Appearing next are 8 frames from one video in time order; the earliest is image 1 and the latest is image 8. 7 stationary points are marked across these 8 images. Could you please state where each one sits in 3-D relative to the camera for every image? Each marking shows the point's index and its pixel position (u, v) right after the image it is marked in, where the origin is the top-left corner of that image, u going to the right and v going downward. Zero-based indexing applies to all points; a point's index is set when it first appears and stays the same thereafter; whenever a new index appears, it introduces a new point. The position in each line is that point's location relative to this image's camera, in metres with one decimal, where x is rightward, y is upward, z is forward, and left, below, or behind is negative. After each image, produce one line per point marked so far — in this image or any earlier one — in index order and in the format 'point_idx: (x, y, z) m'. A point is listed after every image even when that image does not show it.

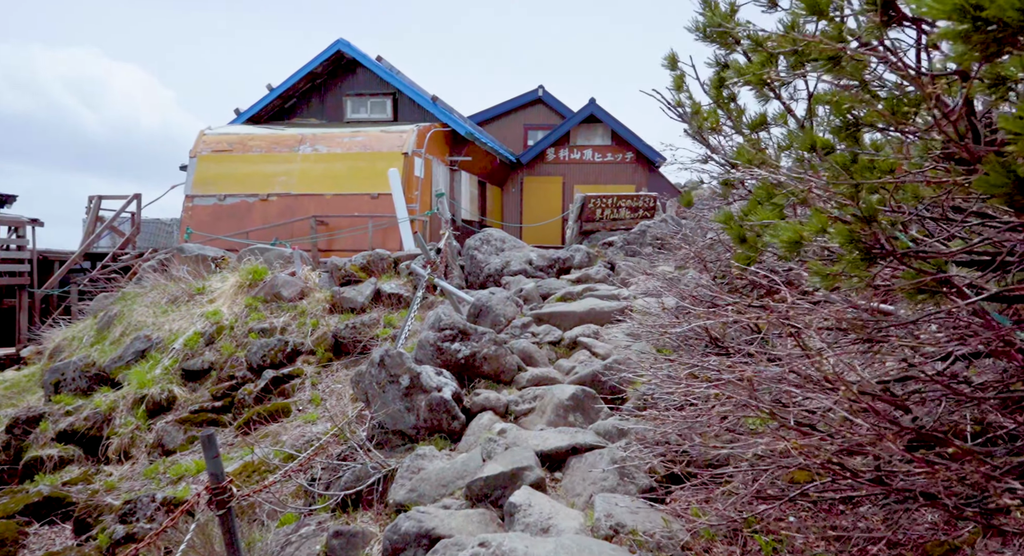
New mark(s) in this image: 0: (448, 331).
0: (-0.5, -0.5, +6.5) m
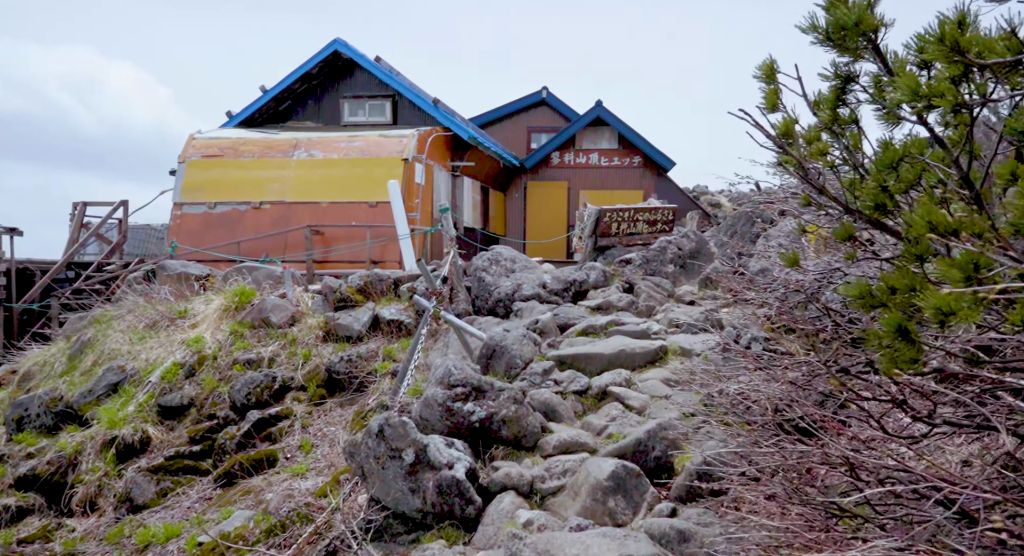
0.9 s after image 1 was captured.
0: (-0.4, -0.8, +5.4) m
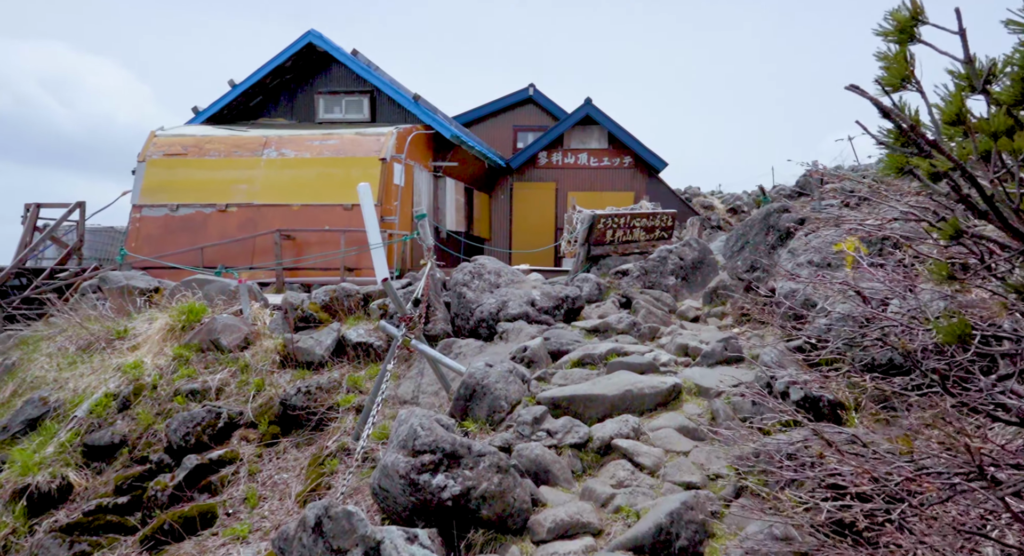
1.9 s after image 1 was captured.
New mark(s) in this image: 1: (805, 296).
0: (-0.5, -1.0, +4.3) m
1: (+2.4, -0.1, +6.2) m
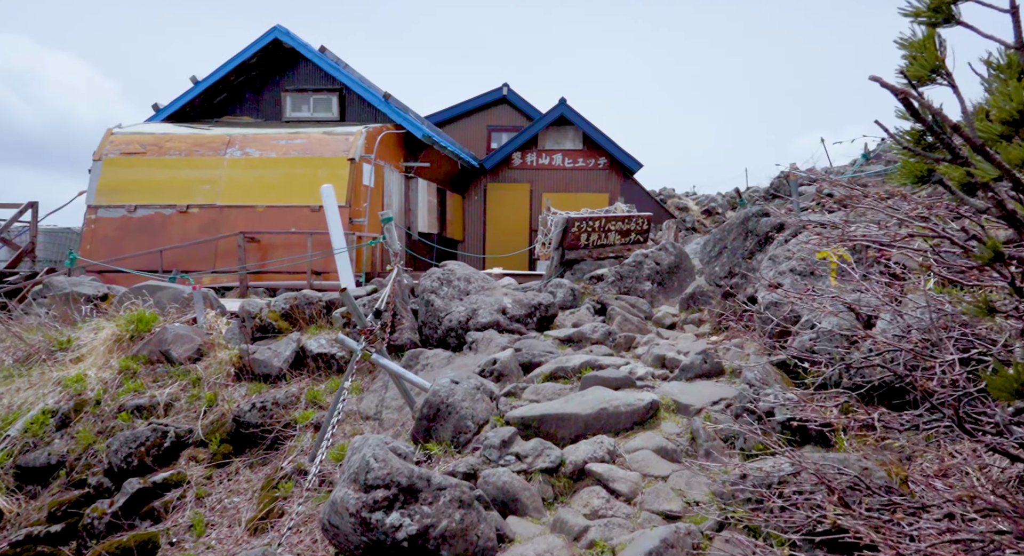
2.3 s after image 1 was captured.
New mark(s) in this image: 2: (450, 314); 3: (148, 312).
0: (-0.7, -1.1, +3.8) m
1: (+2.1, -0.2, +5.9) m
2: (-0.7, -0.4, +8.6) m
3: (-4.2, -0.4, +8.8) m
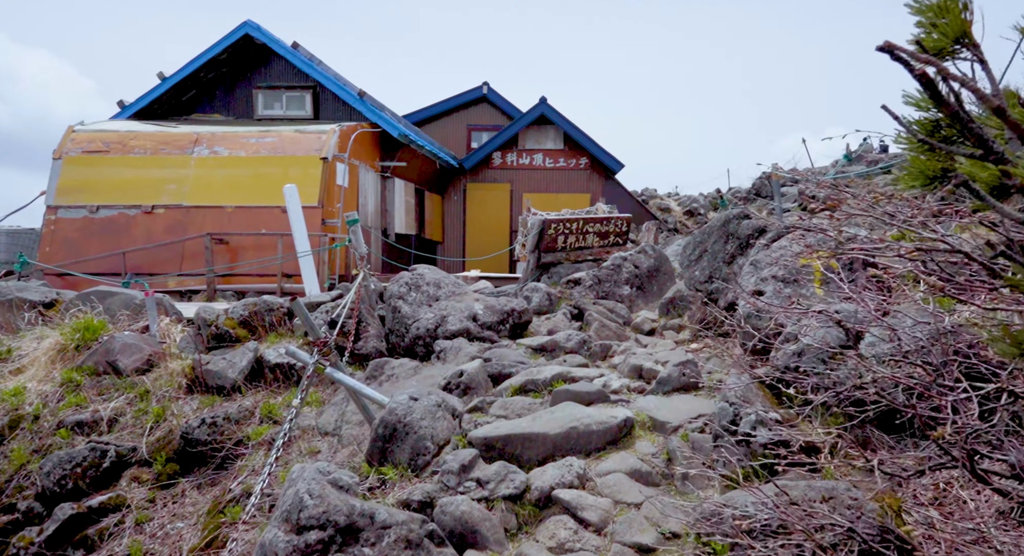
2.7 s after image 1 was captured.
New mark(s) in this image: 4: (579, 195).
0: (-0.9, -1.1, +3.4) m
1: (+1.9, -0.3, +5.5) m
2: (-1.0, -0.5, +8.2) m
3: (-4.6, -0.5, +8.3) m
4: (+1.7, +2.2, +19.8) m
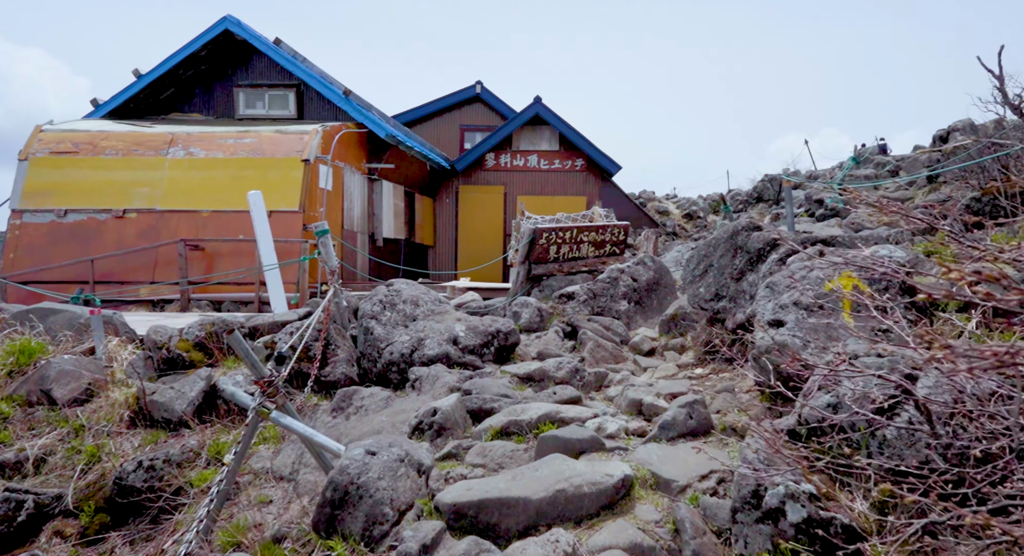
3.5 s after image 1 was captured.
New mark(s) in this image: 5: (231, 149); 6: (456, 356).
0: (-1.0, -1.3, +2.6) m
1: (+1.7, -0.5, +4.7) m
2: (-1.2, -0.6, +7.3) m
3: (-4.7, -0.6, +7.5) m
4: (+1.6, +2.0, +18.9) m
5: (-5.7, +2.6, +15.4) m
6: (-0.5, -0.7, +7.2) m
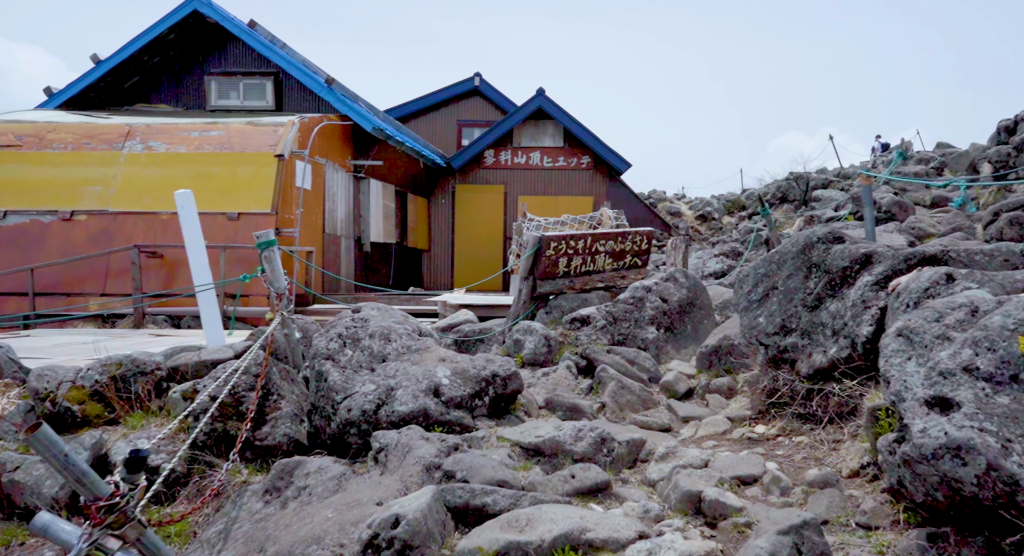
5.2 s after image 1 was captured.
0: (-1.0, -1.5, +0.7) m
1: (+1.7, -0.7, +2.8) m
2: (-1.2, -0.8, +5.4) m
3: (-4.7, -0.8, +5.6) m
4: (+1.6, +1.8, +17.1) m
5: (-5.7, +2.4, +13.5) m
6: (-0.5, -0.9, +5.3) m
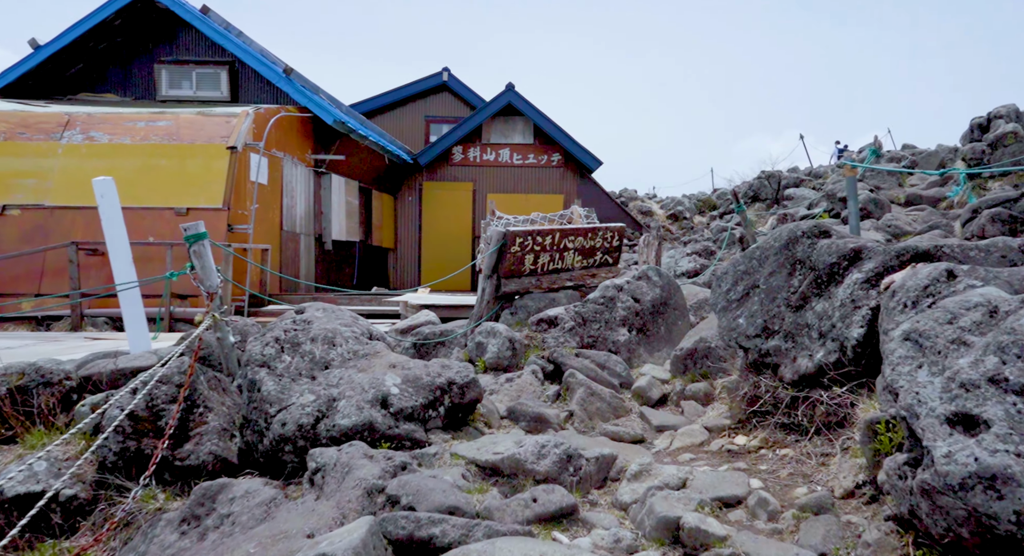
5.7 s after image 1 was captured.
0: (-1.1, -1.5, +0.1) m
1: (+1.6, -0.6, +2.3) m
2: (-1.4, -0.8, +4.8) m
3: (-5.0, -0.8, +4.8) m
4: (+0.9, +1.8, +16.6) m
5: (-6.3, +2.4, +12.7) m
6: (-0.8, -0.9, +4.7) m
